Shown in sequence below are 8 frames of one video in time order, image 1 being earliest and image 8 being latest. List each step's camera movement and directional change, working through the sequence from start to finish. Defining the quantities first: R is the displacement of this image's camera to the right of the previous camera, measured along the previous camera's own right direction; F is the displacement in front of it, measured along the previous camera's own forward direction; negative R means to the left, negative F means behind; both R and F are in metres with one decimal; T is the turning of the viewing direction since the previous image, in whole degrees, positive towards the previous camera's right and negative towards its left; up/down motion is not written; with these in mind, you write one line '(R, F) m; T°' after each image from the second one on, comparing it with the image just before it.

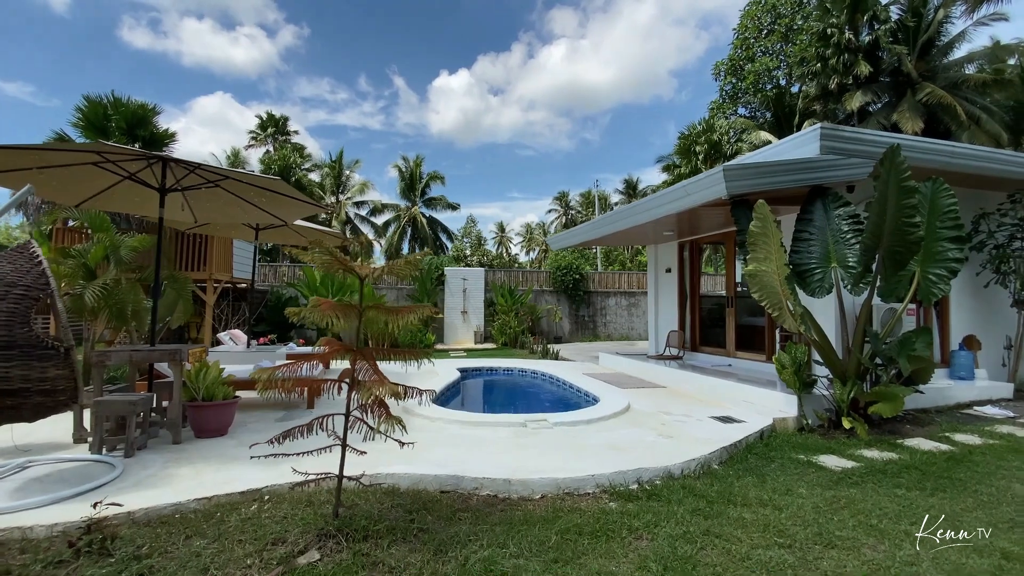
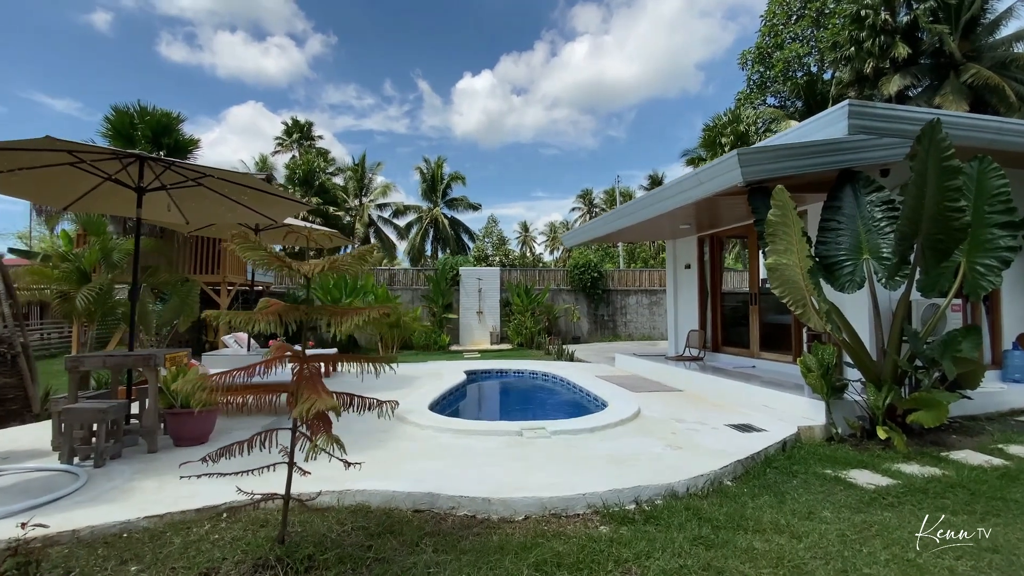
(+0.3, +0.4) m; -3°
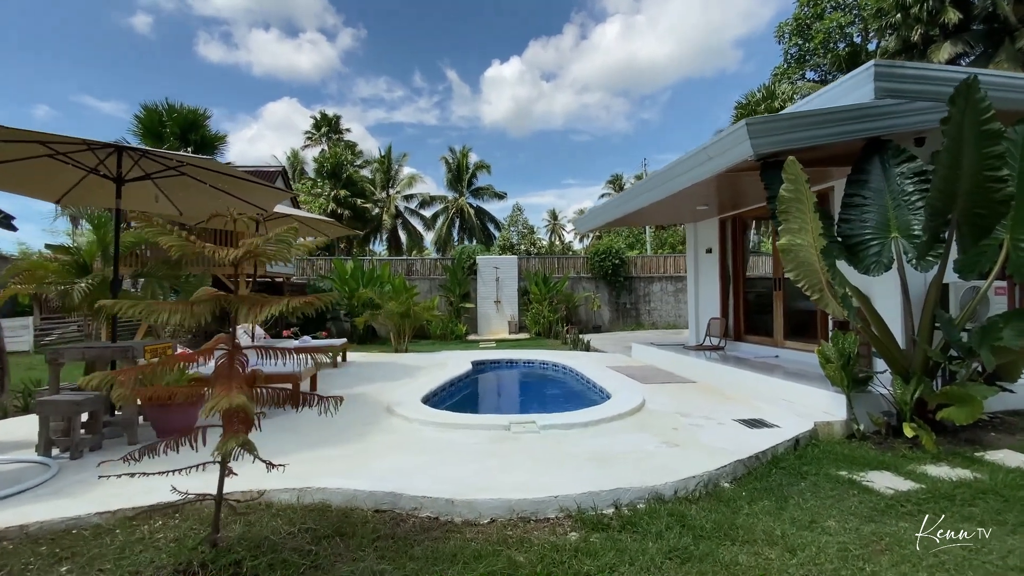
(+0.4, +0.3) m; -4°
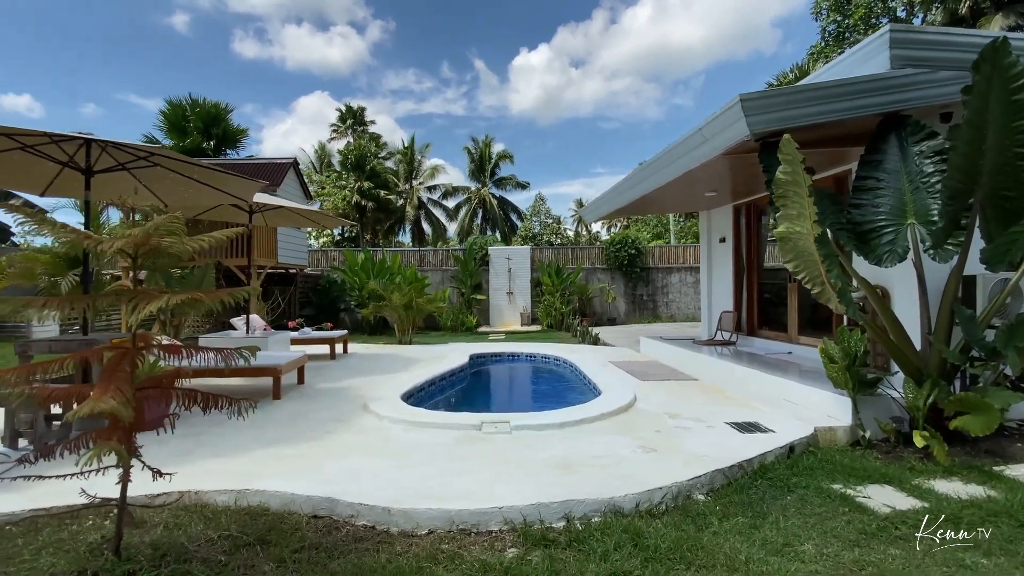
(+0.5, +0.3) m; -3°
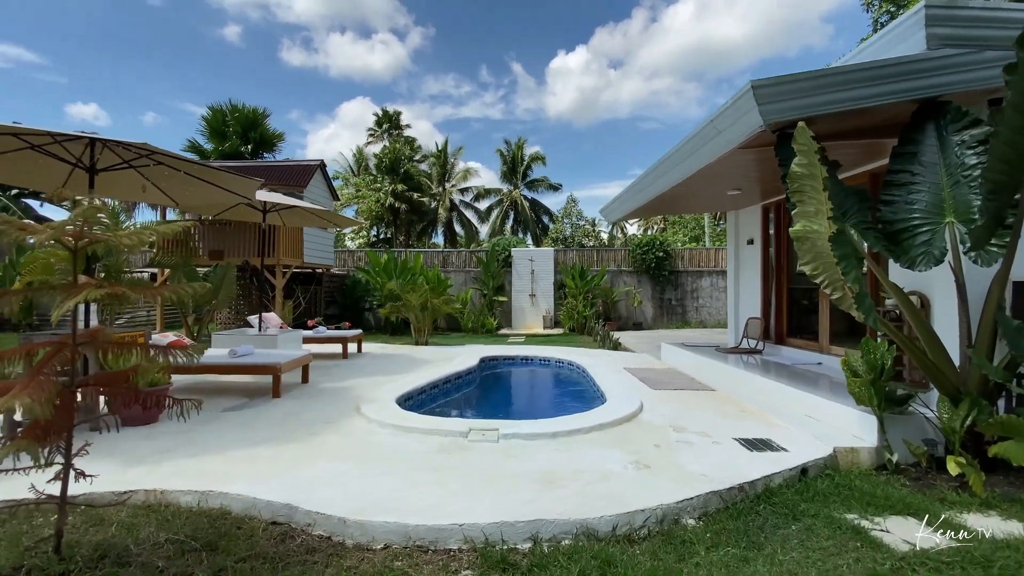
(+0.4, +0.2) m; -4°
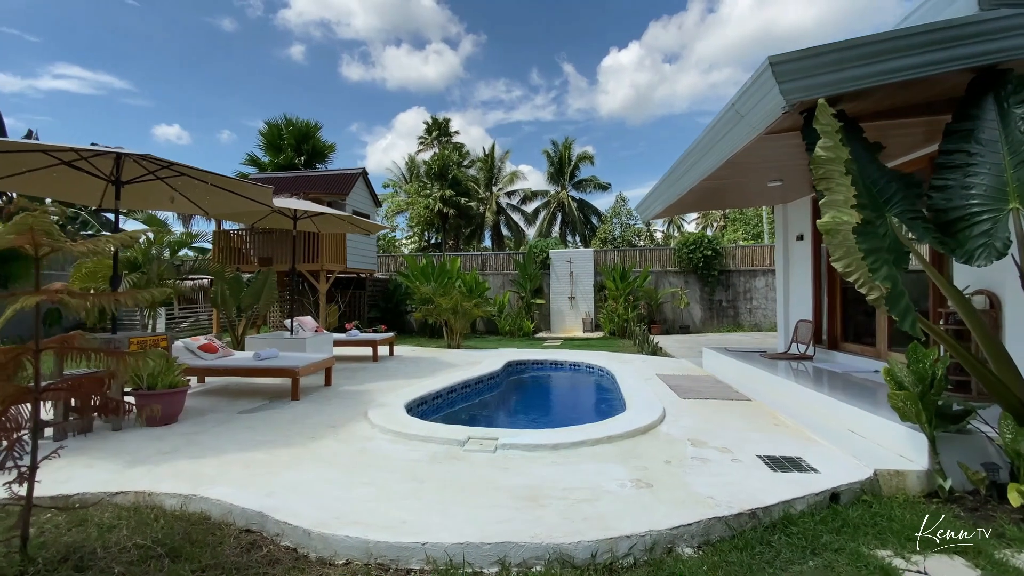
(+0.5, +0.2) m; -7°
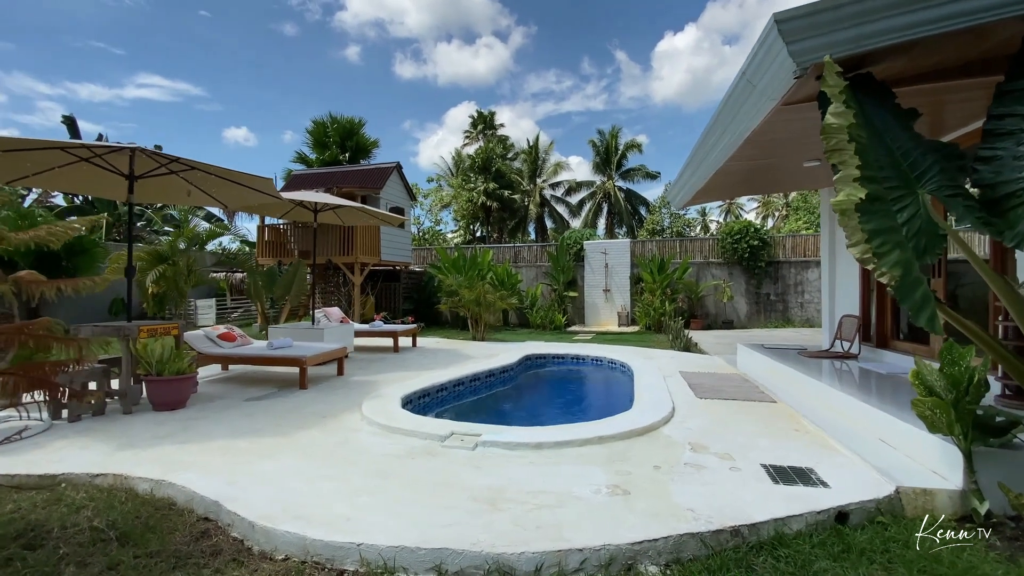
(+0.5, +0.2) m; -6°
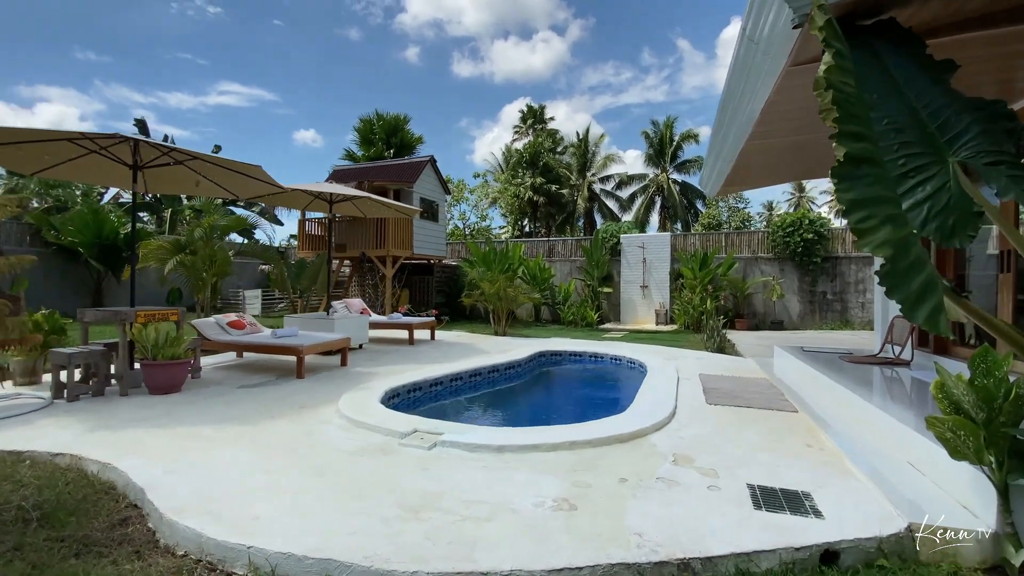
(+0.7, +0.3) m; -7°
